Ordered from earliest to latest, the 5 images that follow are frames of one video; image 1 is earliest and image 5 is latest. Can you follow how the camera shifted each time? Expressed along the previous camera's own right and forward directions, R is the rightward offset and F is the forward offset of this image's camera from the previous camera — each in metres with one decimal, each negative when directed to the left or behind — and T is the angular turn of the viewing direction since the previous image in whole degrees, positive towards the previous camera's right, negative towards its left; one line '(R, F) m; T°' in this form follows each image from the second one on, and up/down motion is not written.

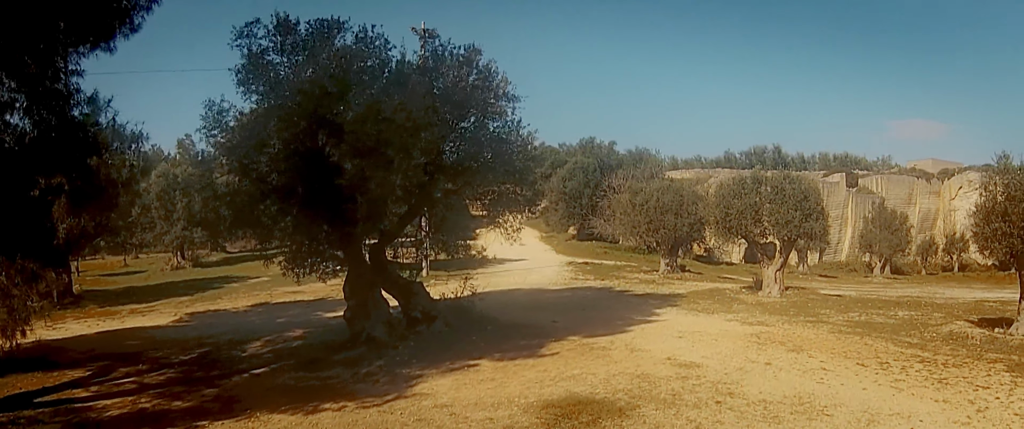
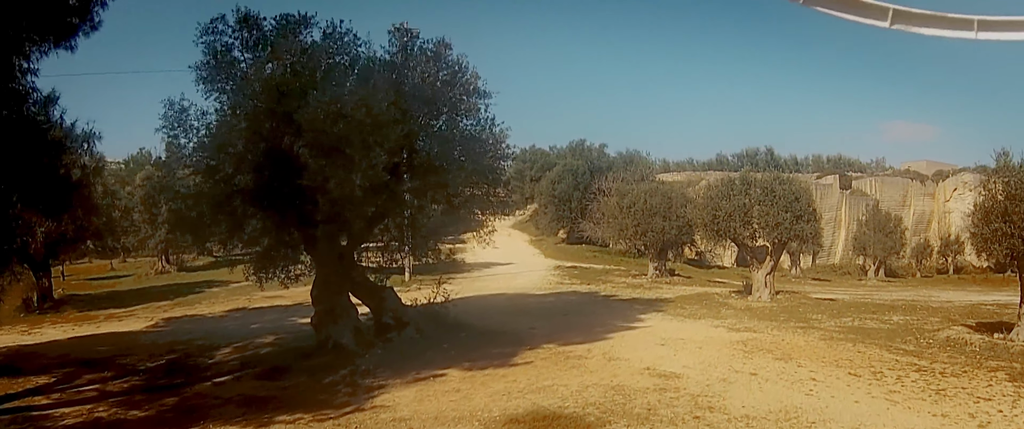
(+0.4, +0.7) m; 0°
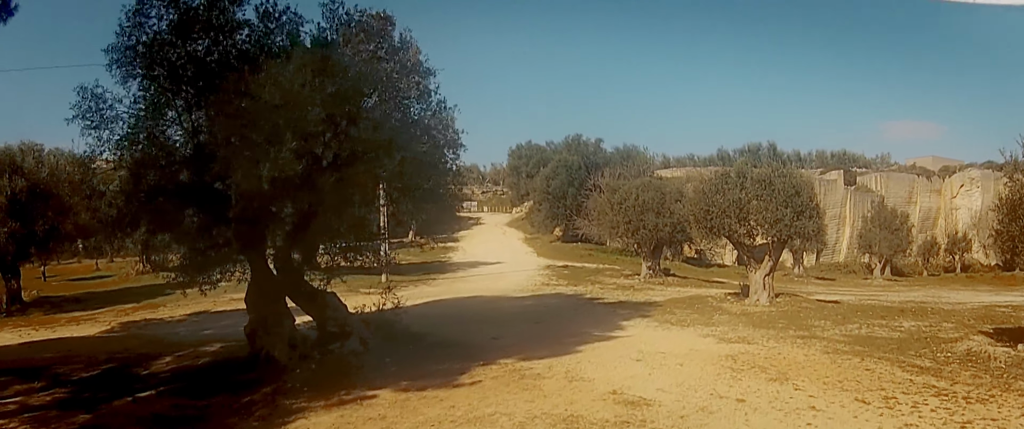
(+0.8, +1.7) m; 0°
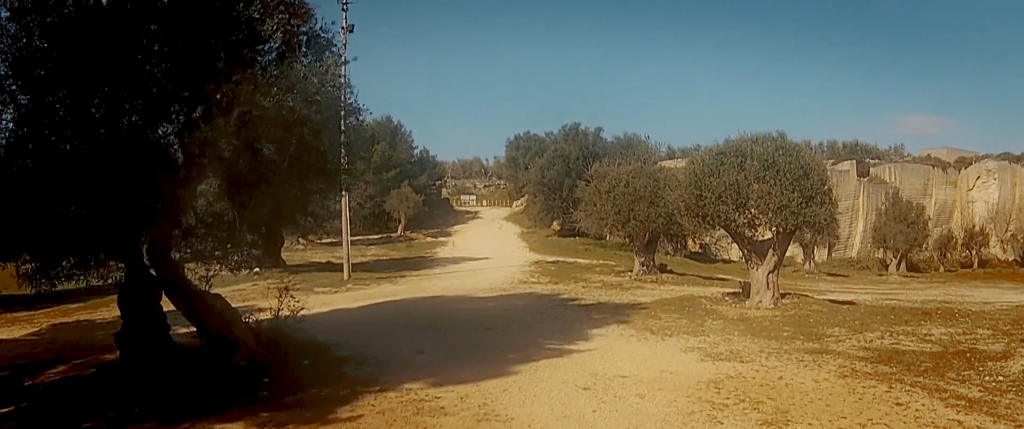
(+1.2, +2.6) m; -1°
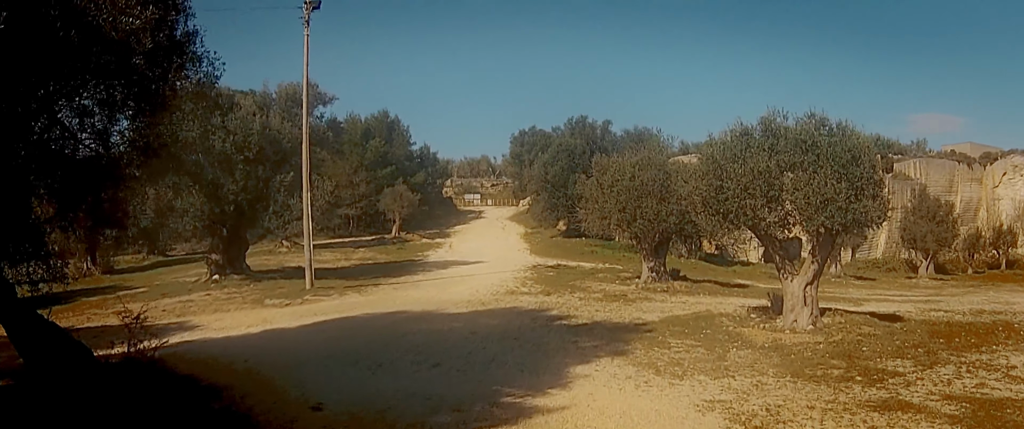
(+0.8, +3.1) m; -1°
